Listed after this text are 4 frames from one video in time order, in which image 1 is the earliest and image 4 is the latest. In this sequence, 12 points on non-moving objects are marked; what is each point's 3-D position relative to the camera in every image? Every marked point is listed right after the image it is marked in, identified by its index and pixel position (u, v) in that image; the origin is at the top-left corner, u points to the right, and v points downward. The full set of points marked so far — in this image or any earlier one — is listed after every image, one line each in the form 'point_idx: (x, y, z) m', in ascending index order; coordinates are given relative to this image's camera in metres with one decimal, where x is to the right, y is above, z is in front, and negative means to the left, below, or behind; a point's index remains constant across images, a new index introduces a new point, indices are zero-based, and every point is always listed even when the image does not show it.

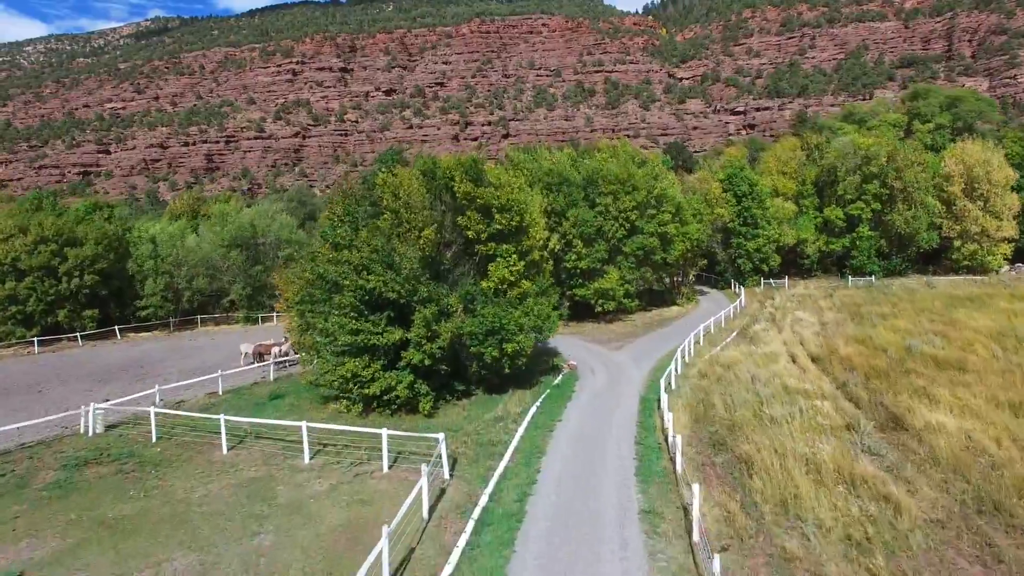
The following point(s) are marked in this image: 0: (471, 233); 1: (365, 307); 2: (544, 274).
0: (-1.0, +1.3, +15.0) m
1: (-3.3, -0.5, +13.5) m
2: (+1.0, +0.4, +17.2) m
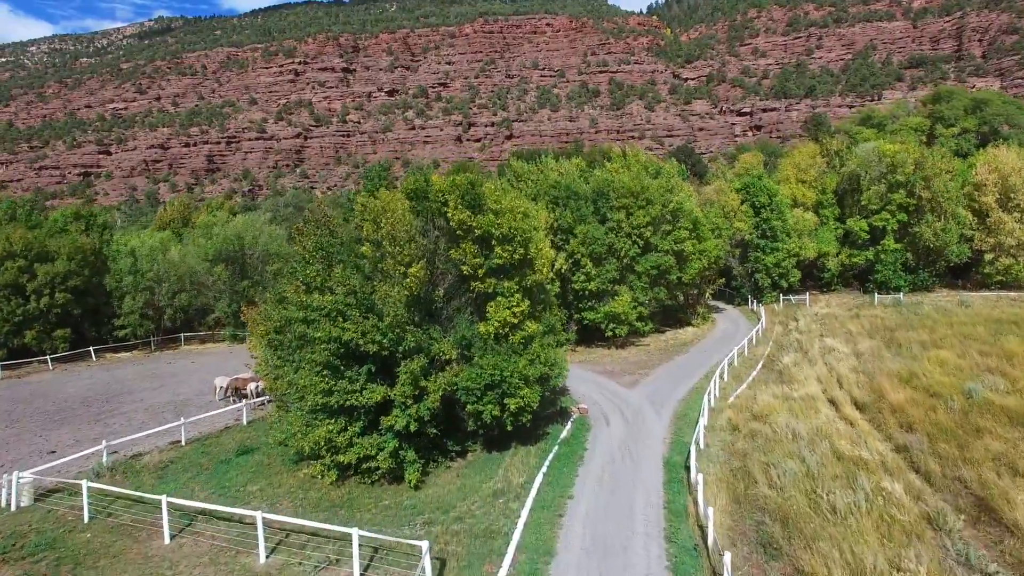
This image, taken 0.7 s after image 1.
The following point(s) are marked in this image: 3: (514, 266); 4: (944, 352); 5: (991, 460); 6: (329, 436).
0: (-1.0, +0.4, +12.9) m
1: (-3.3, -1.4, +11.4) m
2: (+1.0, -0.5, +15.1) m
3: (0.0, +0.5, +13.4) m
4: (+14.5, -2.2, +19.9) m
5: (+8.9, -3.2, +10.9) m
6: (-3.5, -2.8, +11.3) m
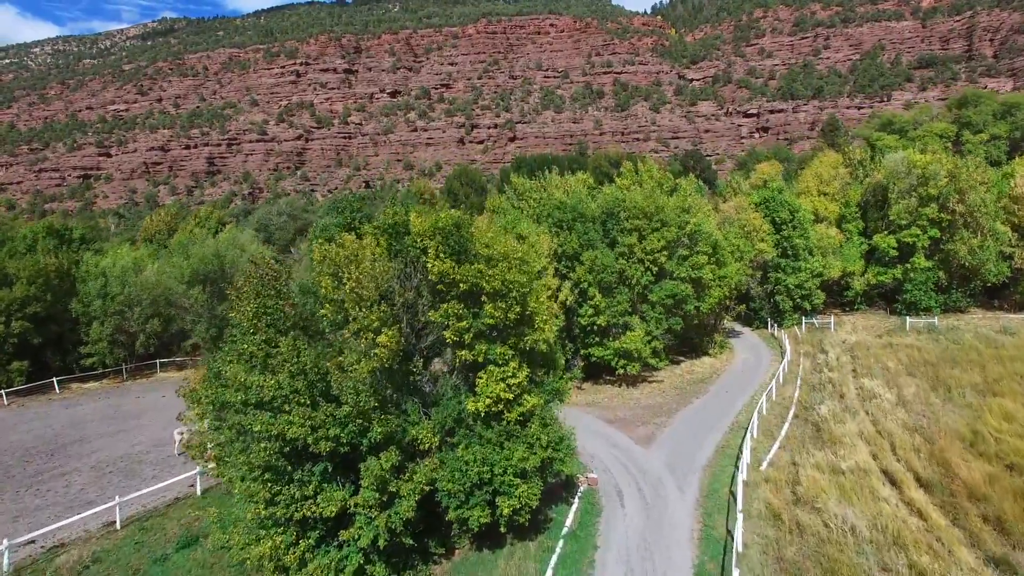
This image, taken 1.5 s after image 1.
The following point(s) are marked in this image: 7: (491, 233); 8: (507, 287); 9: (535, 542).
0: (-1.1, -0.7, +10.5) m
1: (-3.4, -2.5, +9.0) m
2: (+1.0, -1.7, +12.7) m
3: (-0.1, -0.7, +11.0) m
4: (+14.5, -3.3, +17.3) m
5: (+8.8, -4.4, +8.5) m
6: (-3.6, -4.0, +8.9) m
7: (-0.4, +1.0, +11.3) m
8: (-0.1, 0.0, +10.7) m
9: (+0.4, -4.8, +11.2) m
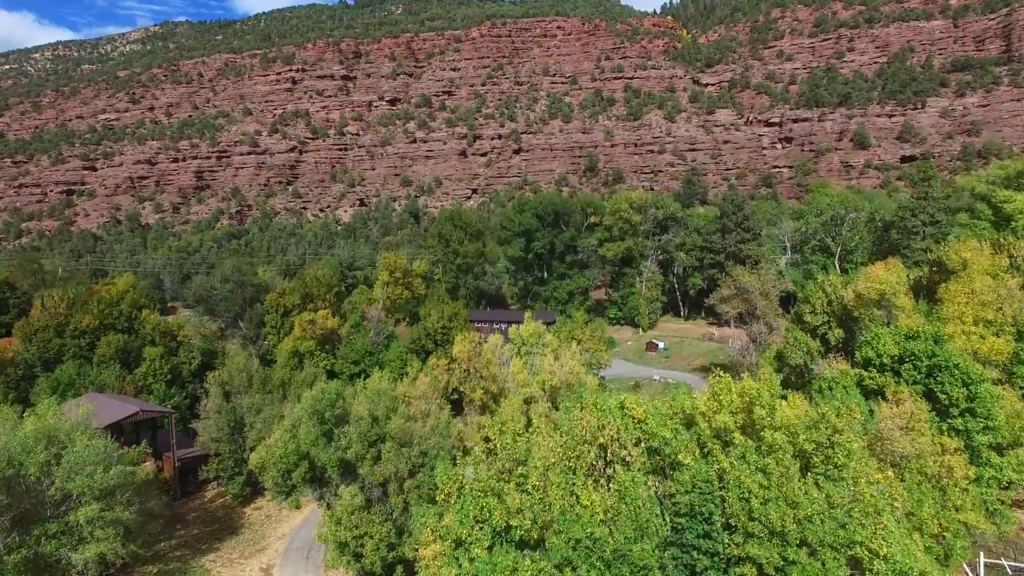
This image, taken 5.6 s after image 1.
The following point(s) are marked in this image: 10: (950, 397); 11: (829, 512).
0: (-1.7, -7.7, -1.5) m
1: (-4.0, -9.5, -3.0) m
2: (+0.4, -8.6, +0.7) m
3: (-0.6, -7.6, -1.0) m
4: (+14.0, -10.2, +5.2) m
5: (+8.1, -11.3, -3.6) m
6: (-4.2, -10.9, -3.1) m
7: (-1.0, -5.9, -0.6) m
8: (-0.7, -6.9, -1.3) m
9: (-0.1, -11.8, -0.8) m
10: (+13.4, -3.3, +18.0) m
11: (+5.8, -4.1, +10.4) m
